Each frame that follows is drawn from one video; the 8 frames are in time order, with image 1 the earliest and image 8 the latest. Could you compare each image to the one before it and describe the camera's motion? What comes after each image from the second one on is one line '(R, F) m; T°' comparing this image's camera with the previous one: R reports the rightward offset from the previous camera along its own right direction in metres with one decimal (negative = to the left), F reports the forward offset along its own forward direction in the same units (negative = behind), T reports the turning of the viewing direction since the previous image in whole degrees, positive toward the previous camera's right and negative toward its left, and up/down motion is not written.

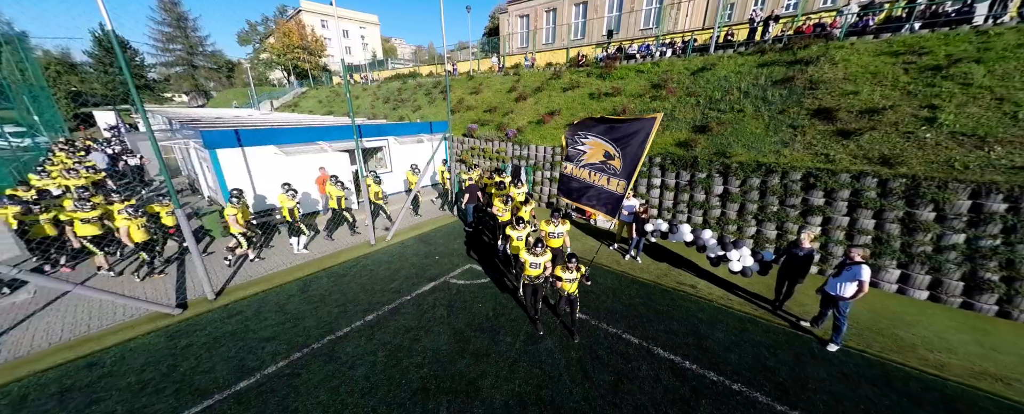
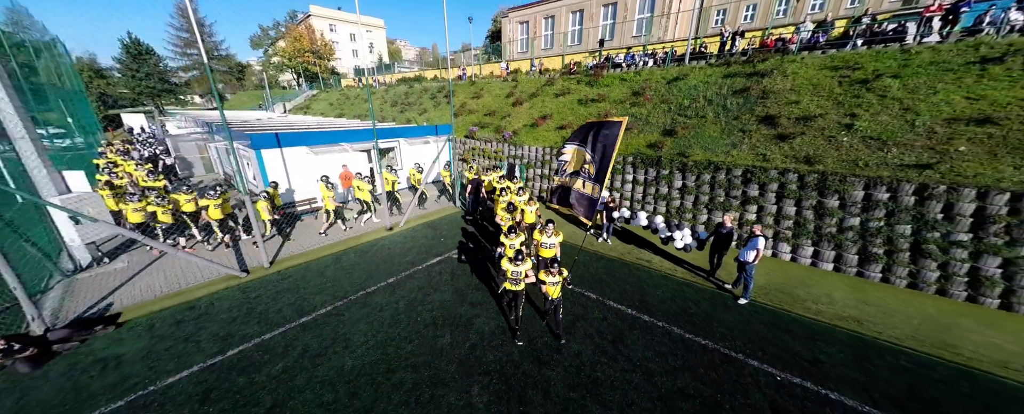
(+0.4, -1.8) m; -1°
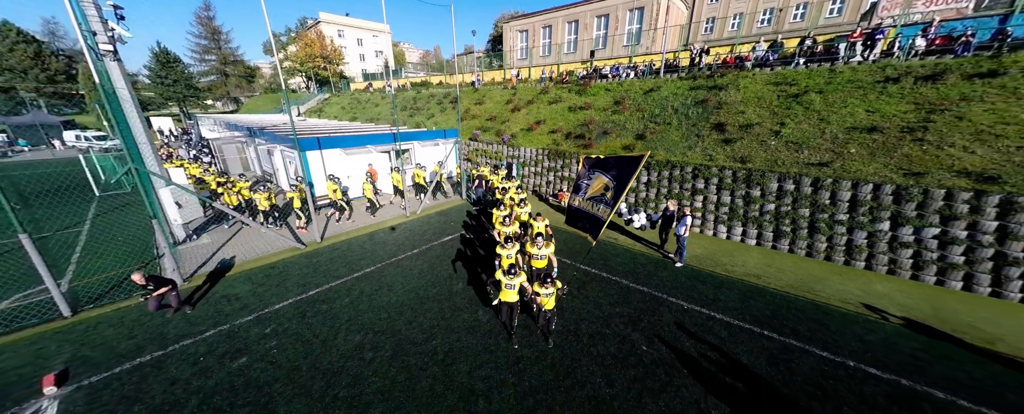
(+0.2, -2.6) m; 0°
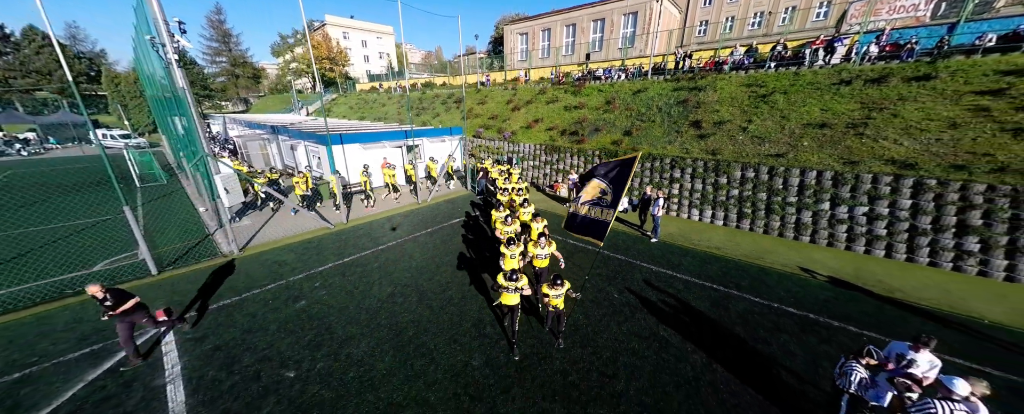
(0.0, -1.8) m; 0°
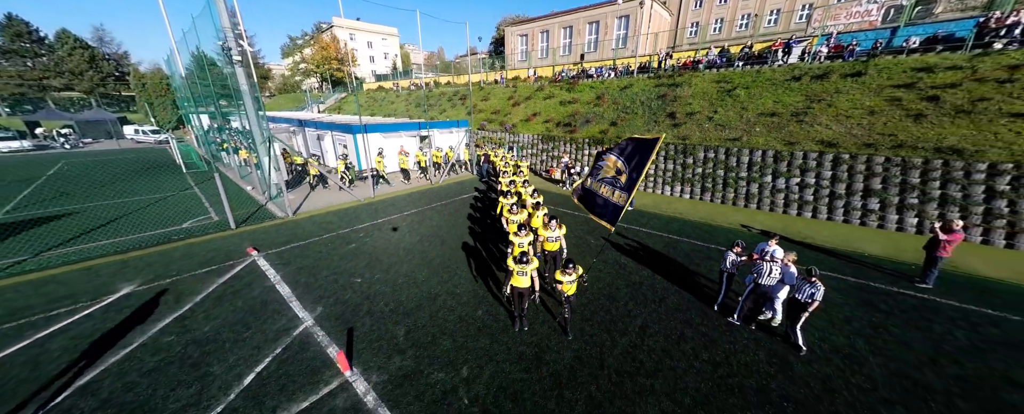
(0.0, -2.5) m; 0°
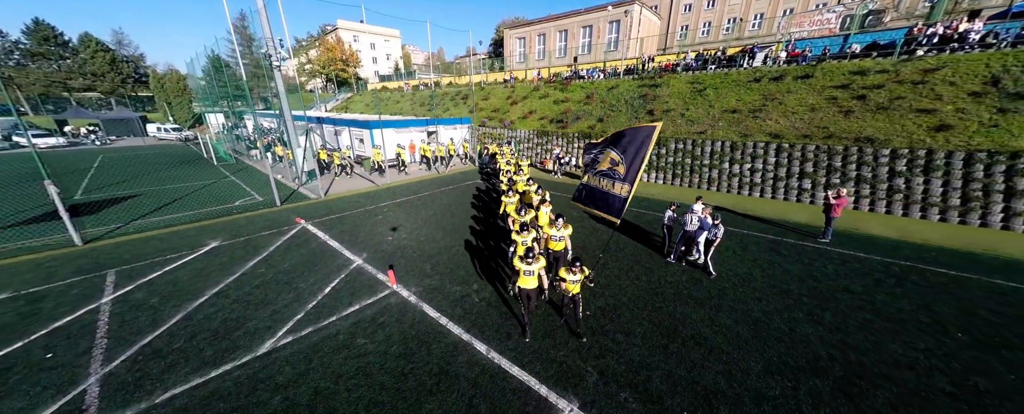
(+0.1, -2.5) m; 0°
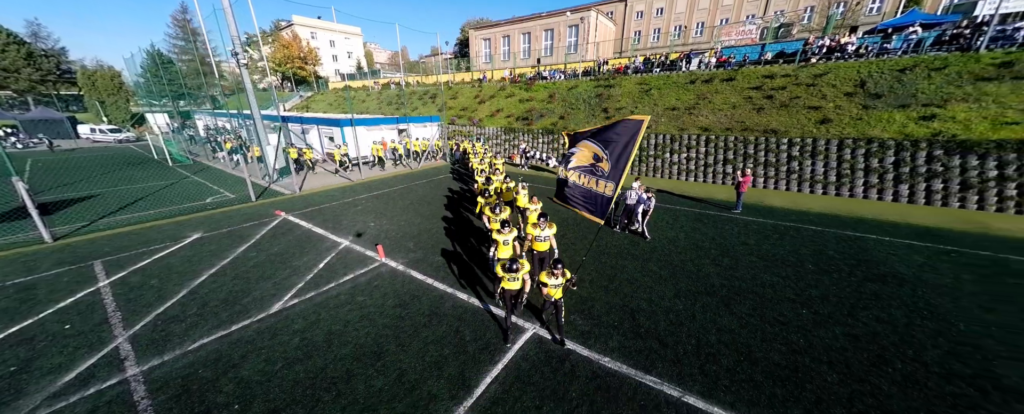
(-0.1, -1.5) m; +6°
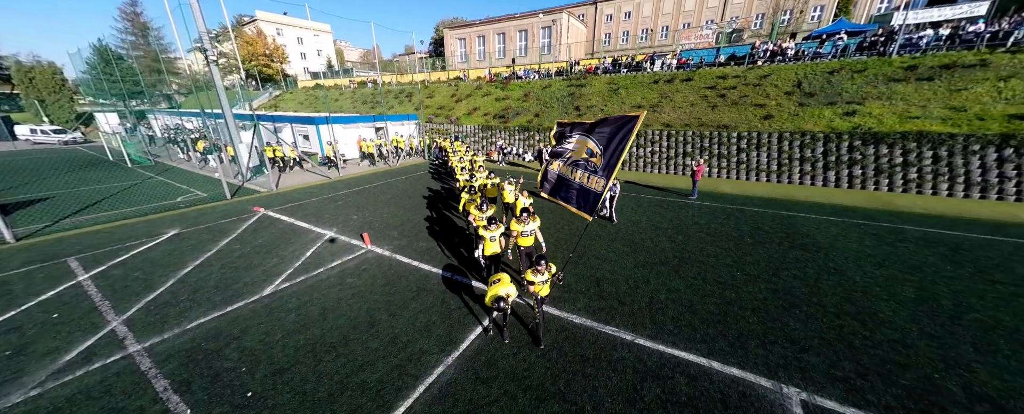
(0.0, -0.8) m; +4°
